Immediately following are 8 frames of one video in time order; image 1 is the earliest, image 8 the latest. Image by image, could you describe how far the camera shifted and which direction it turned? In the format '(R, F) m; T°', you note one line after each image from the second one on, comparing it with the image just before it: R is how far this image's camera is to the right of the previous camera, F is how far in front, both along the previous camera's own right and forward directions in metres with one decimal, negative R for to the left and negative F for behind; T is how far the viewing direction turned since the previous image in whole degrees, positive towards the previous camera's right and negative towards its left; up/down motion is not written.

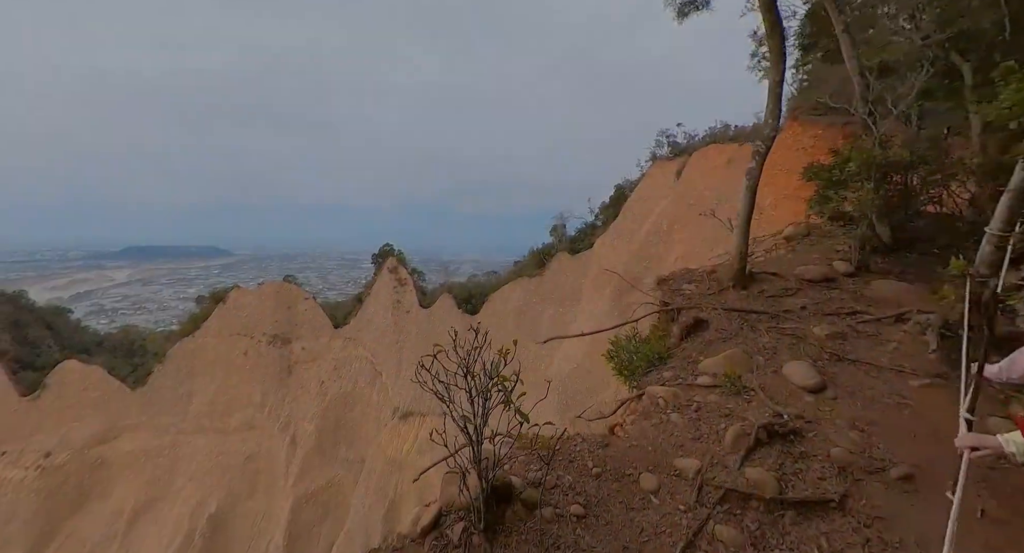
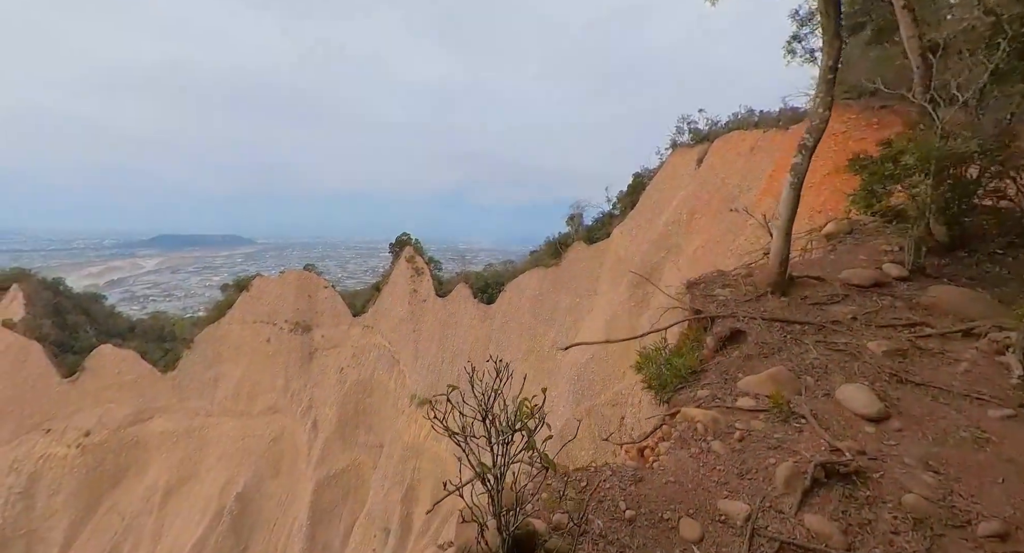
(0.0, +0.3) m; -2°
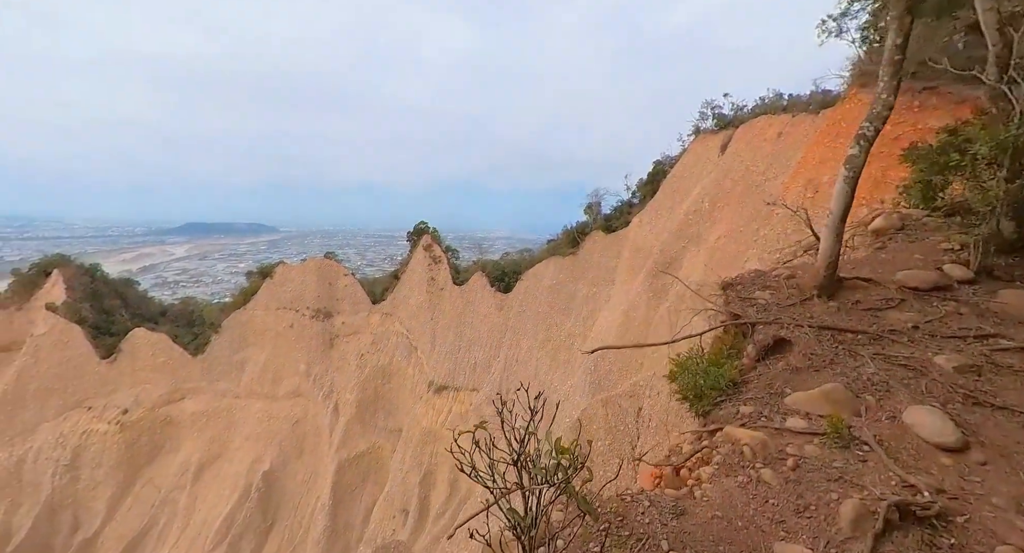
(0.0, +0.3) m; -2°
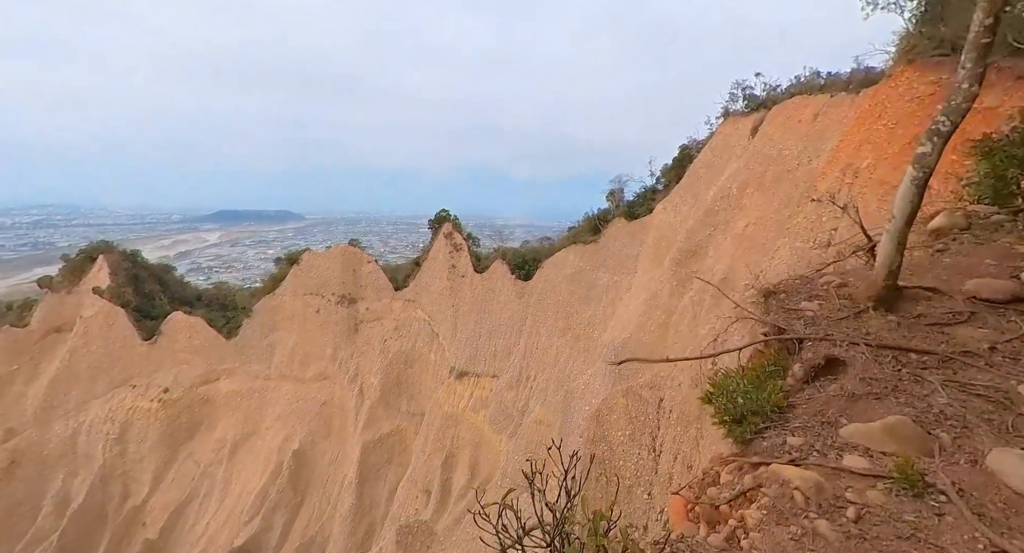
(0.0, +0.3) m; -2°
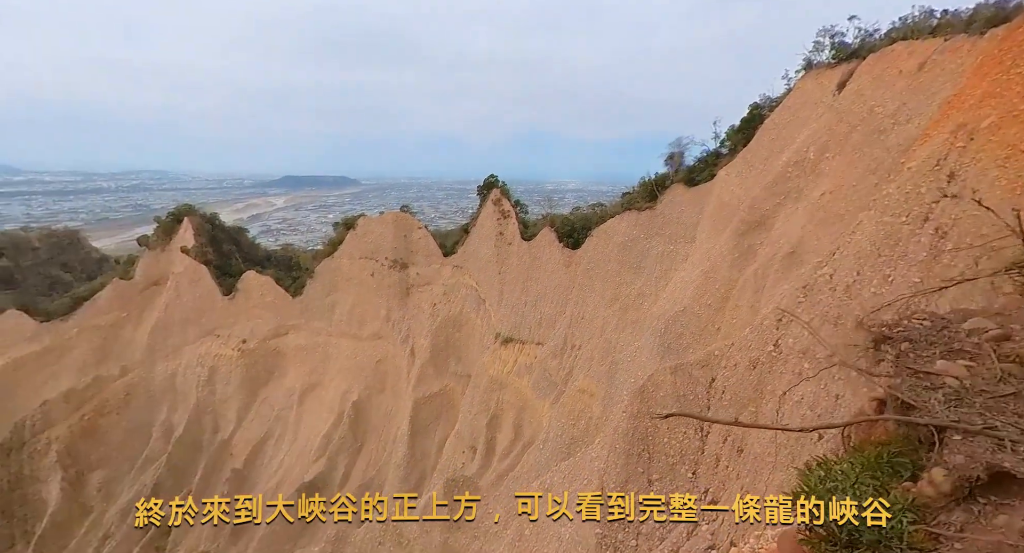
(0.0, +0.8) m; -5°
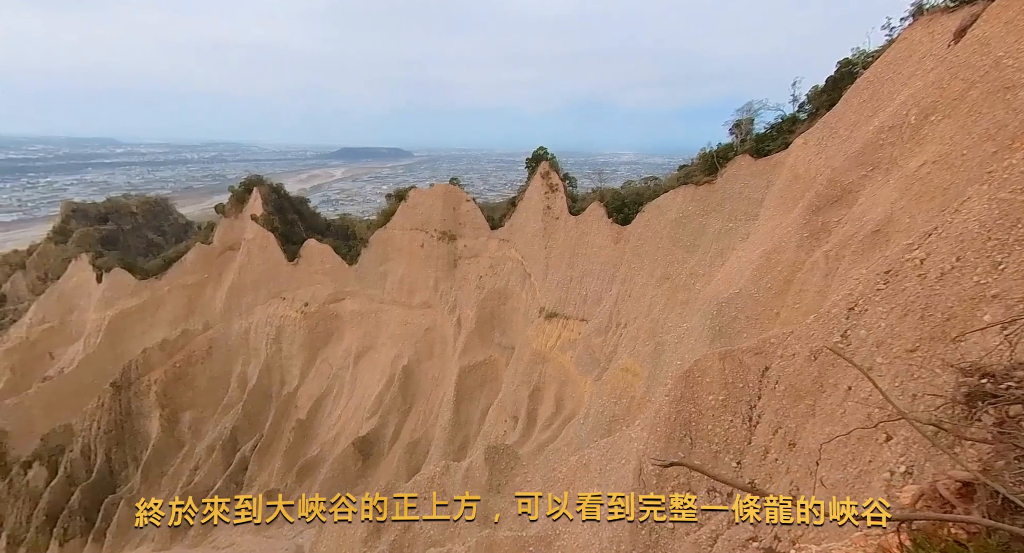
(0.0, +1.0) m; -4°
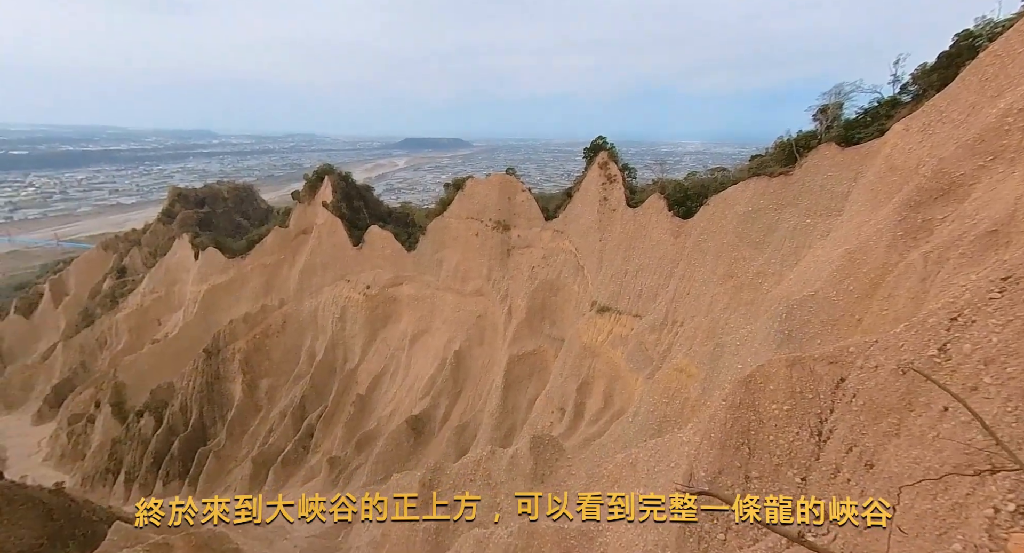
(0.0, +0.9) m; -5°
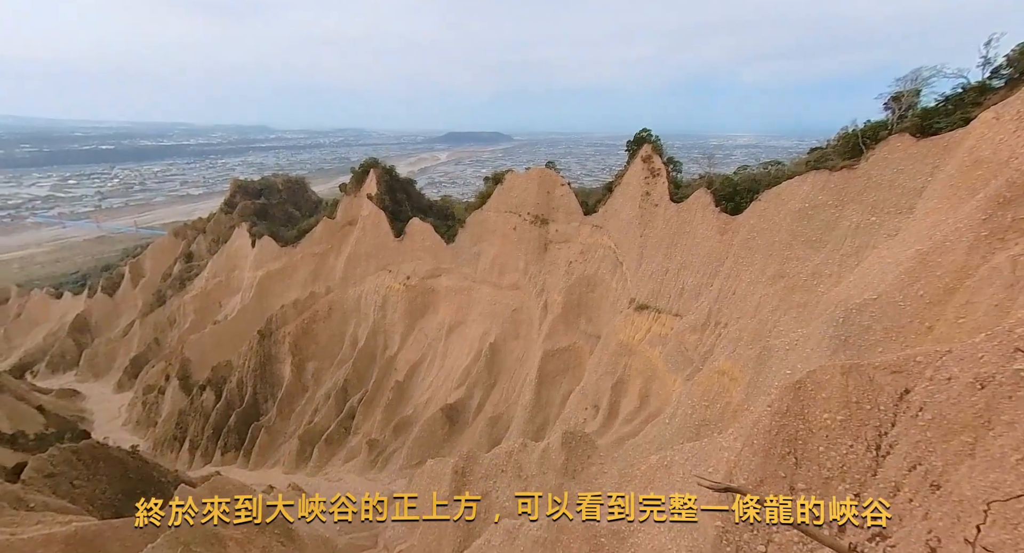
(-0.1, +0.7) m; -4°
